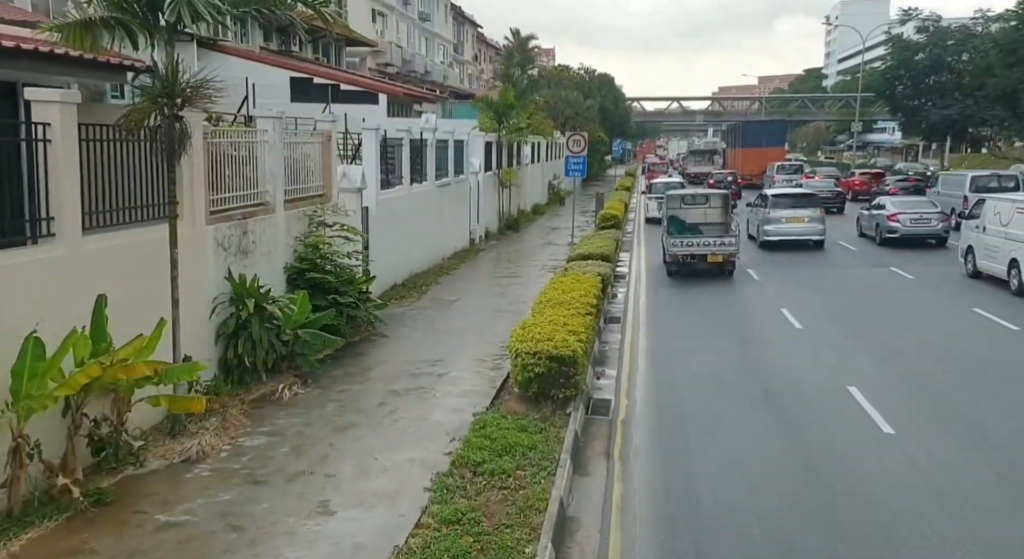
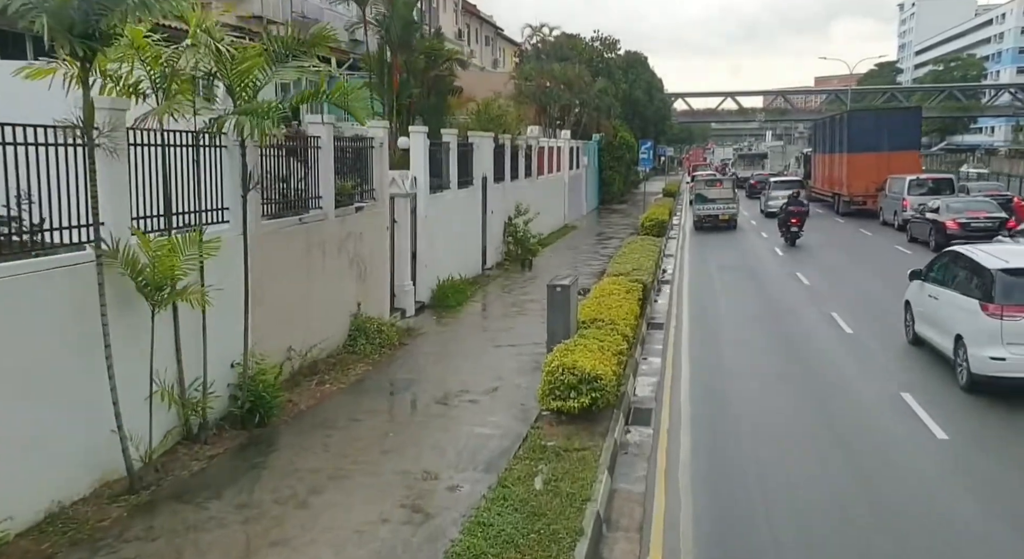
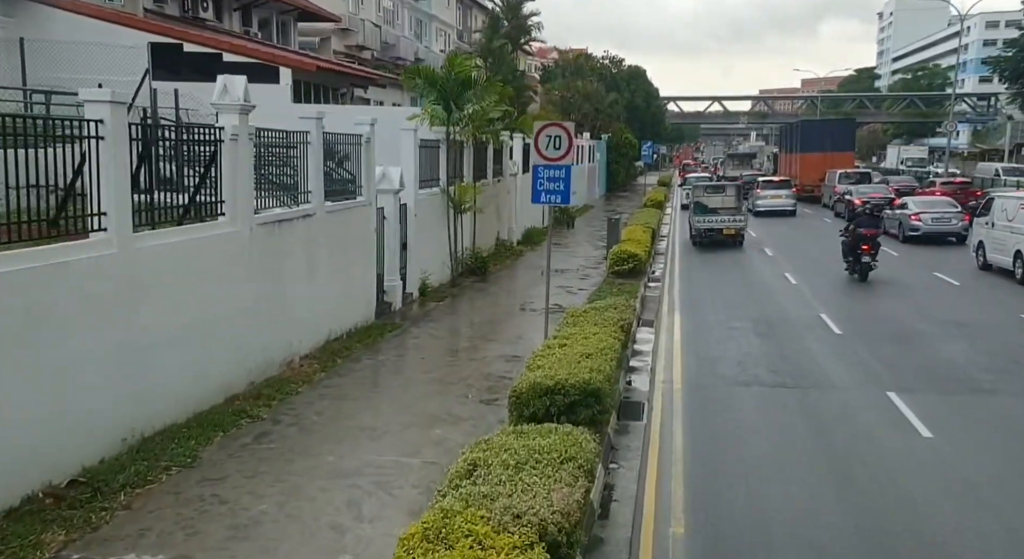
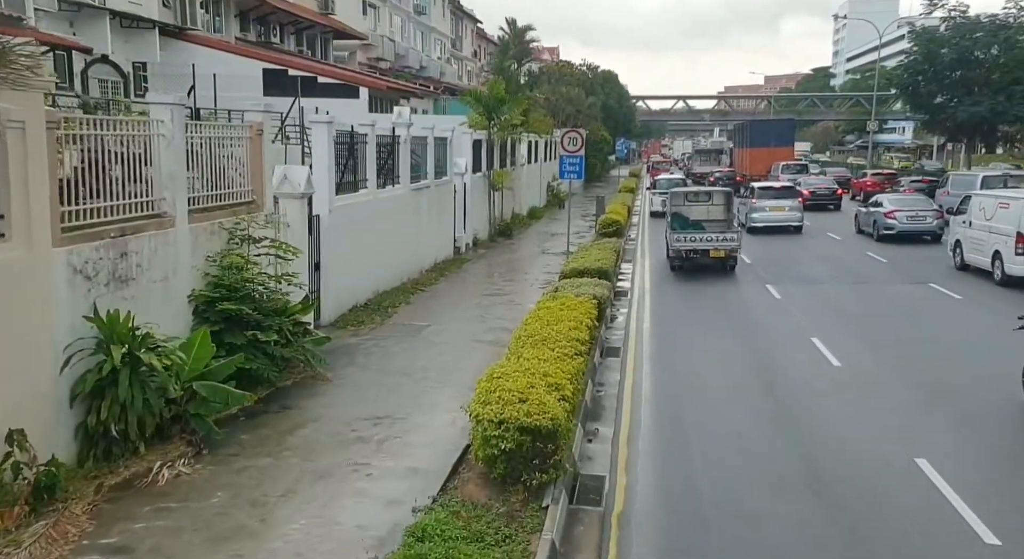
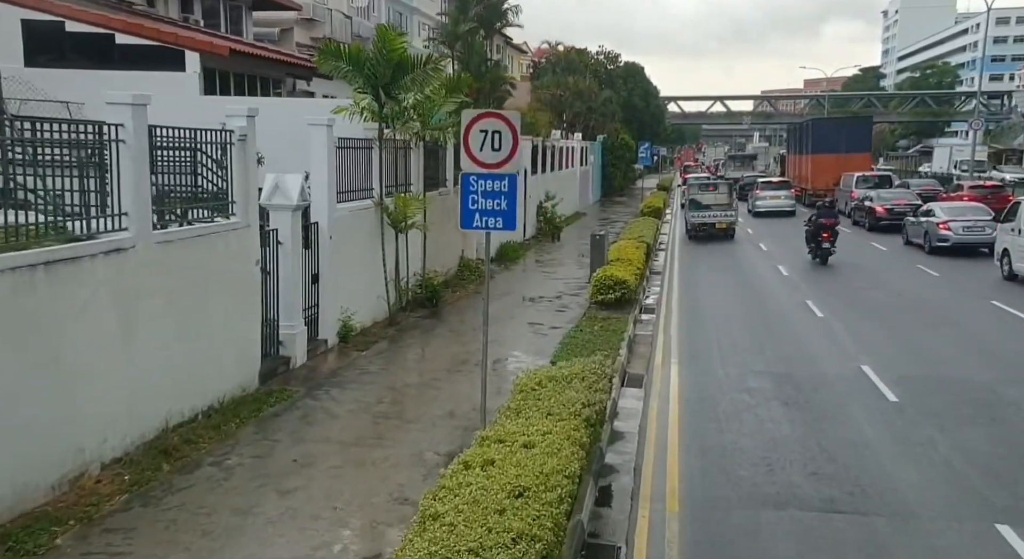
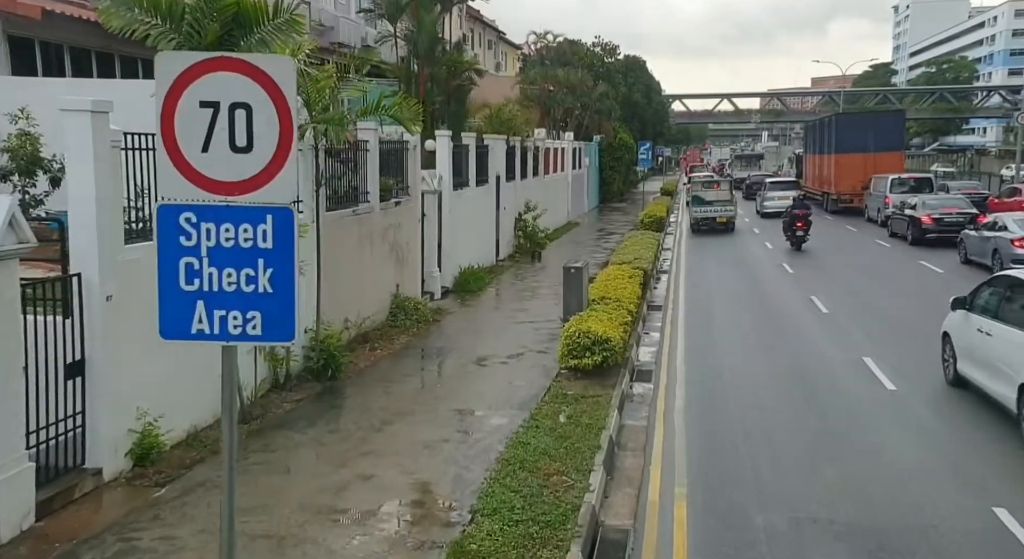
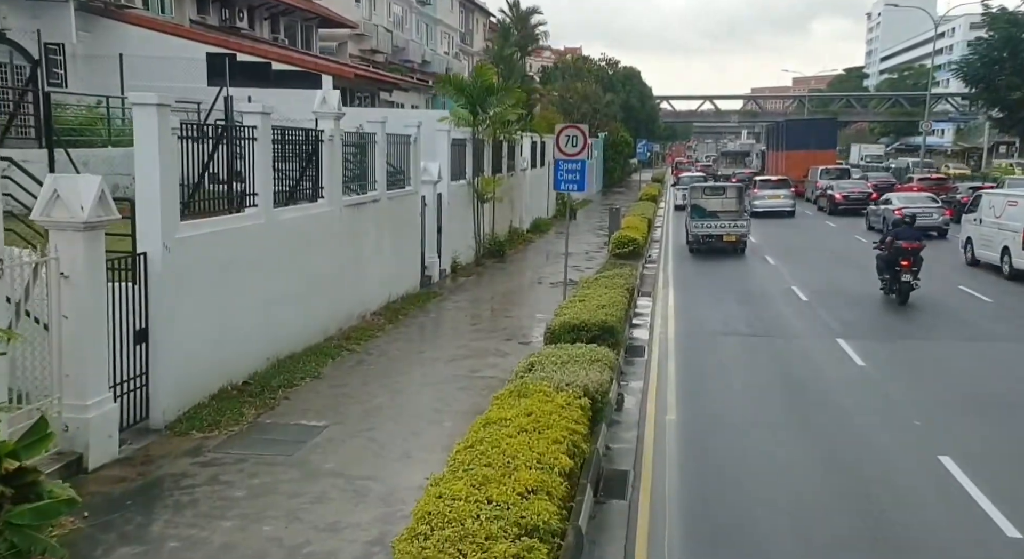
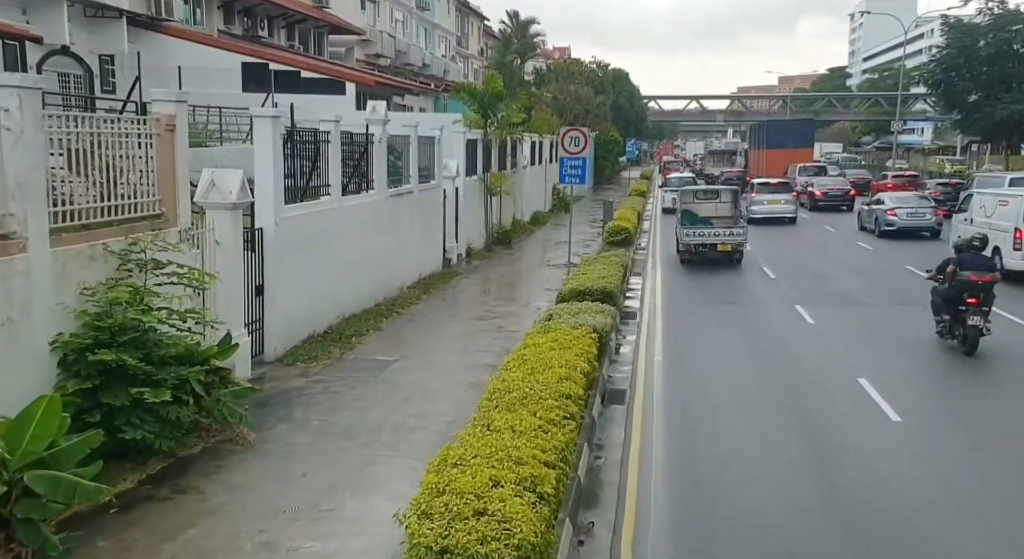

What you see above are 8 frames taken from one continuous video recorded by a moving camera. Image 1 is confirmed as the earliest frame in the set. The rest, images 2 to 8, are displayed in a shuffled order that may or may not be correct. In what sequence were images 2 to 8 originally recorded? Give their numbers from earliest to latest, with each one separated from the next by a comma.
4, 8, 7, 3, 5, 6, 2
